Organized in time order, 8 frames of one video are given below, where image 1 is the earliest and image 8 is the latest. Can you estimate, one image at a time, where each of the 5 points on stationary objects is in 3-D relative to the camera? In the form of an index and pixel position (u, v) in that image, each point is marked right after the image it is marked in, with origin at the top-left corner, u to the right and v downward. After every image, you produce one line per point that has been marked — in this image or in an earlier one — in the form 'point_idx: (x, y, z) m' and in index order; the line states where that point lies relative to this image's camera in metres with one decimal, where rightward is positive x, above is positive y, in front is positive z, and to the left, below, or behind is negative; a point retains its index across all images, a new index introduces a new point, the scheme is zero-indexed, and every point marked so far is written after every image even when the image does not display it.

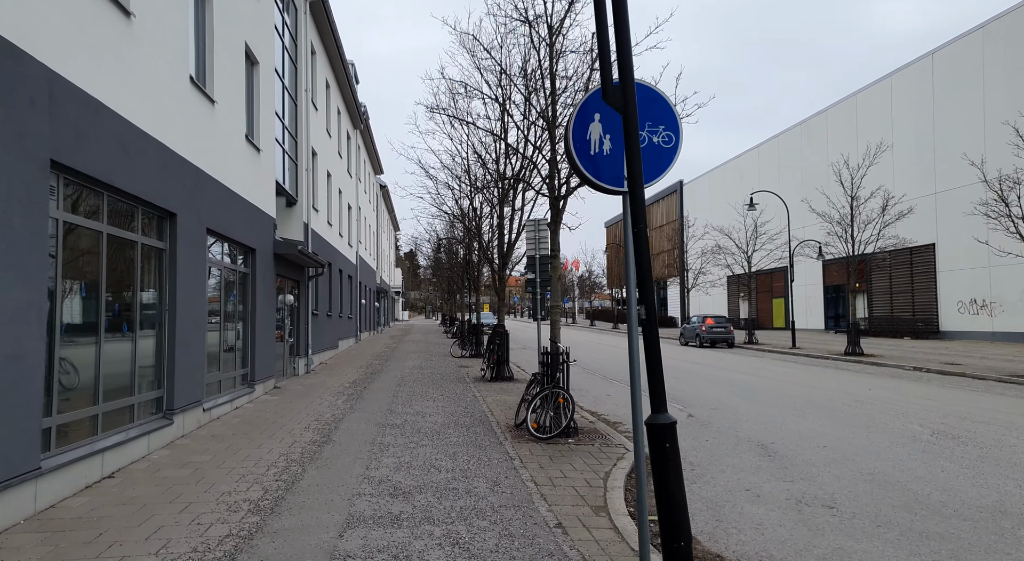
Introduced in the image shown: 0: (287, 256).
0: (-5.4, +0.6, +13.1) m
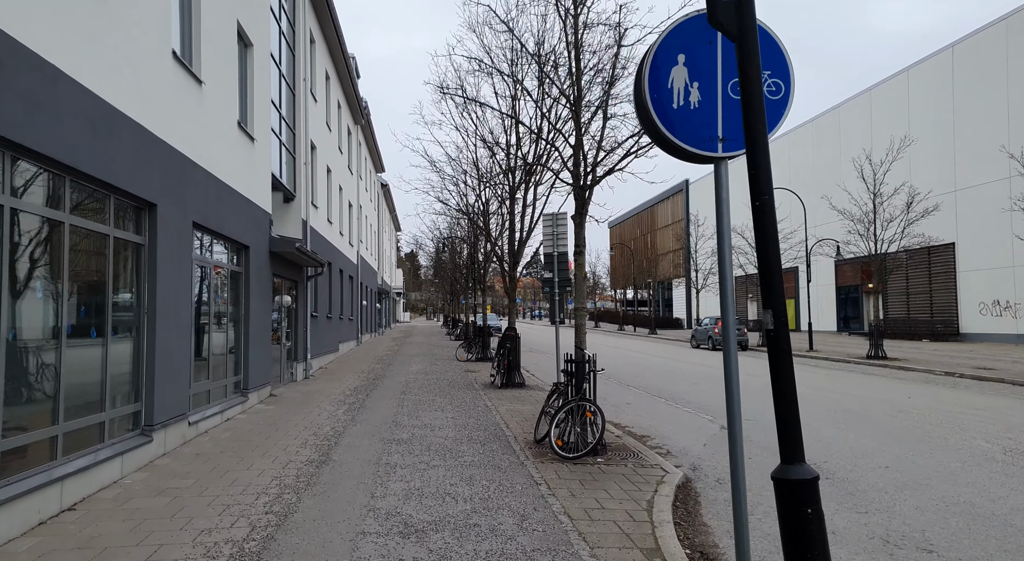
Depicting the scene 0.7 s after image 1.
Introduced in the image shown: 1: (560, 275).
0: (-5.1, +0.6, +12.3) m
1: (+0.8, +0.1, +9.4) m
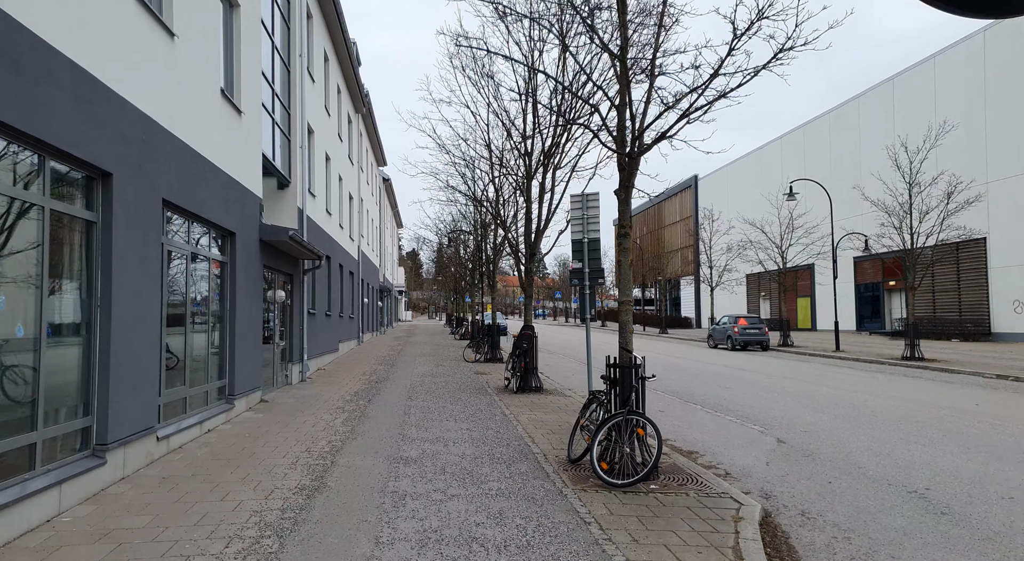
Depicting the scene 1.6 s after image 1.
0: (-4.7, +0.7, +11.1) m
1: (+1.2, +0.2, +8.2) m
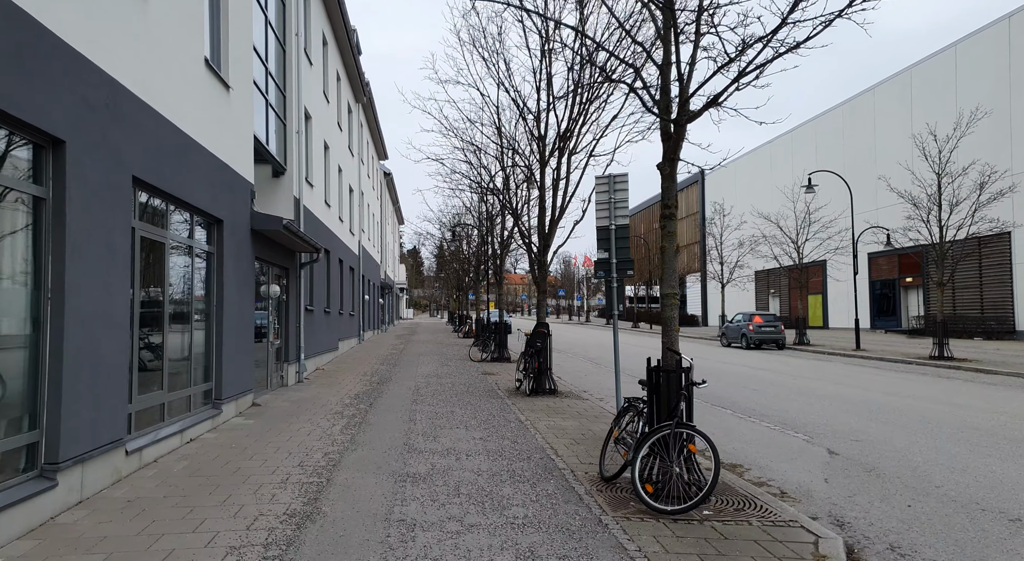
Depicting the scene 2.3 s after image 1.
0: (-4.5, +0.8, +10.2) m
1: (+1.4, +0.3, +7.3) m
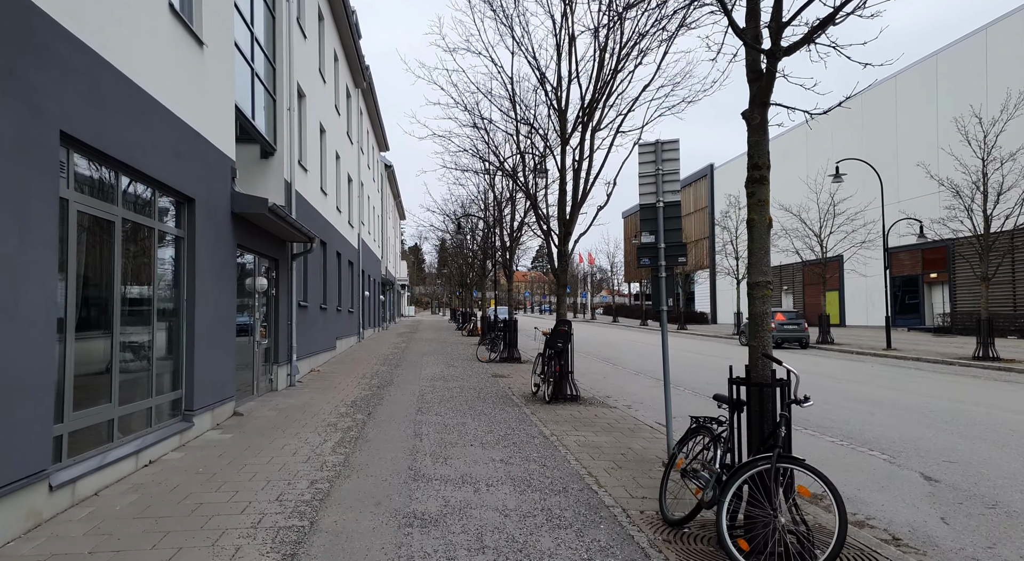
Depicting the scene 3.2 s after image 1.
0: (-4.2, +1.0, +9.0) m
1: (+1.7, +0.4, +6.0) m
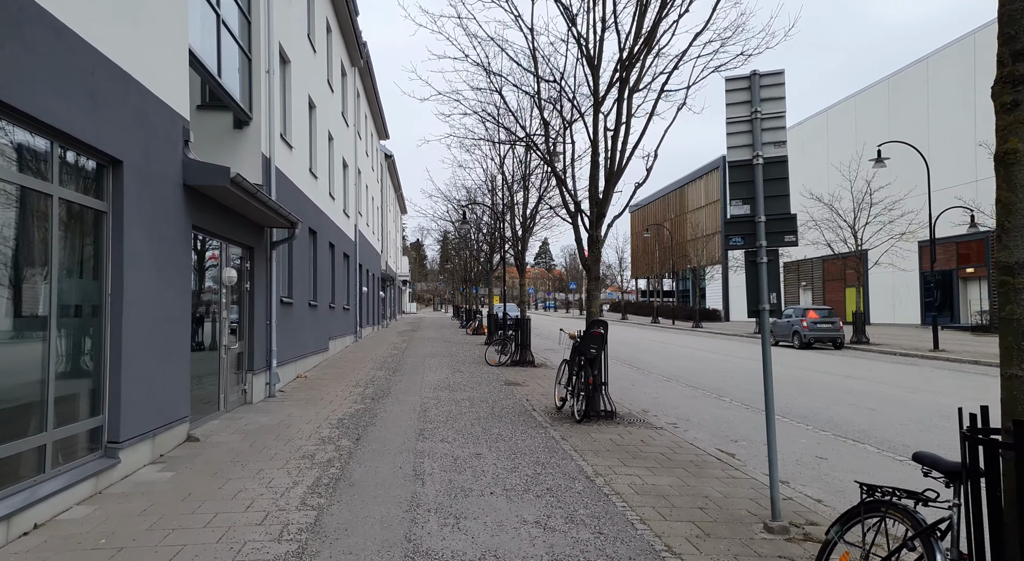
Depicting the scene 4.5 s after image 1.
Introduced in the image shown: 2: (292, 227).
0: (-3.9, +1.1, +7.2) m
1: (+2.0, +0.5, +4.3) m
2: (-4.0, +0.9, +10.0) m
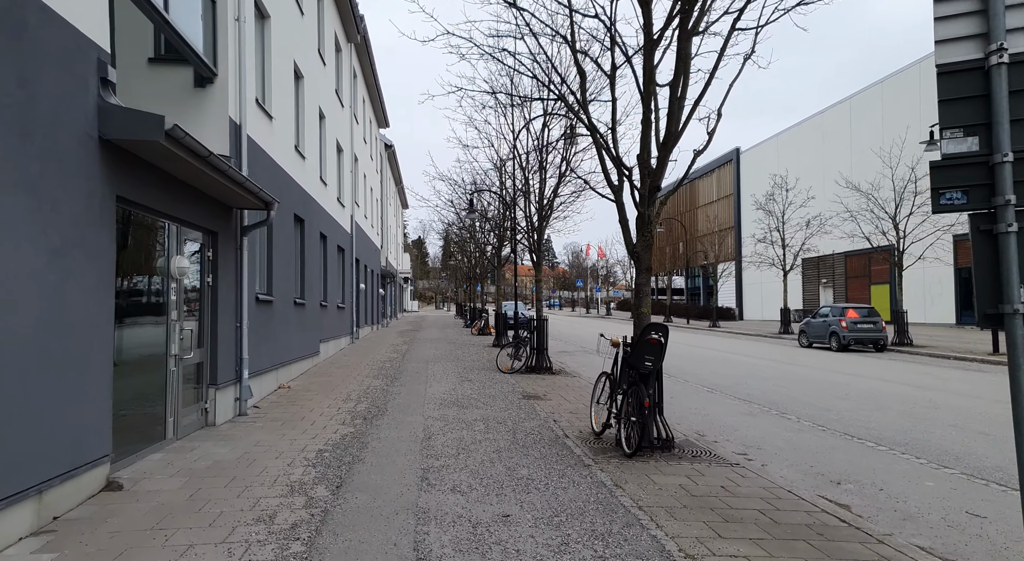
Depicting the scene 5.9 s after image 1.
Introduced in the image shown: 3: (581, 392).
0: (-3.6, +1.2, +5.5) m
1: (+2.3, +0.6, +2.5) m
2: (-3.6, +1.0, +8.2) m
3: (+1.2, -2.0, +9.9) m
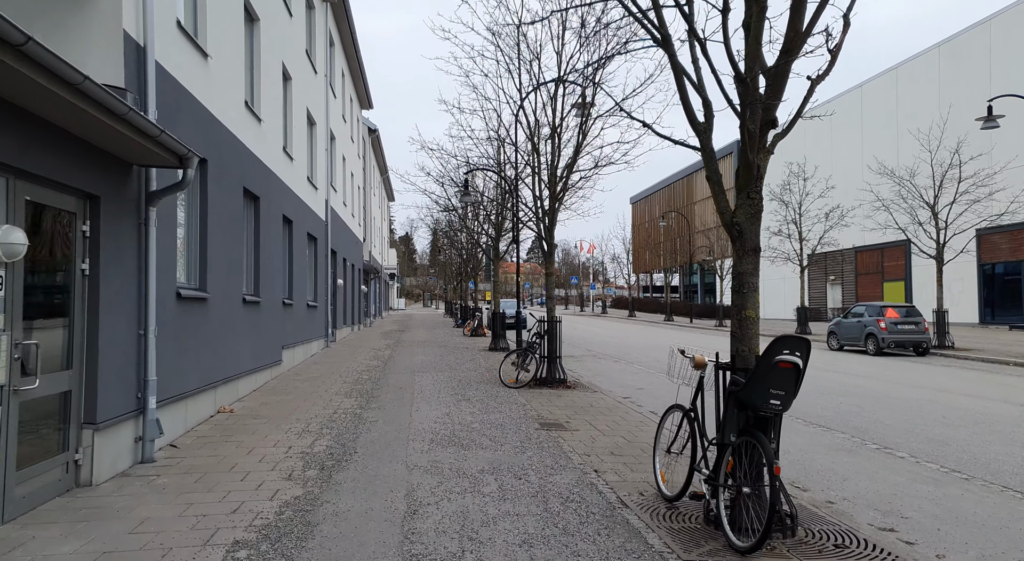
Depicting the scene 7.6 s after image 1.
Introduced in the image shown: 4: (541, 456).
0: (-3.3, +1.3, +3.0) m
1: (+2.6, +0.7, +0.2) m
2: (-3.4, +1.1, +5.8) m
3: (+1.4, -1.9, +7.6) m
4: (+0.3, -1.8, +5.7) m
